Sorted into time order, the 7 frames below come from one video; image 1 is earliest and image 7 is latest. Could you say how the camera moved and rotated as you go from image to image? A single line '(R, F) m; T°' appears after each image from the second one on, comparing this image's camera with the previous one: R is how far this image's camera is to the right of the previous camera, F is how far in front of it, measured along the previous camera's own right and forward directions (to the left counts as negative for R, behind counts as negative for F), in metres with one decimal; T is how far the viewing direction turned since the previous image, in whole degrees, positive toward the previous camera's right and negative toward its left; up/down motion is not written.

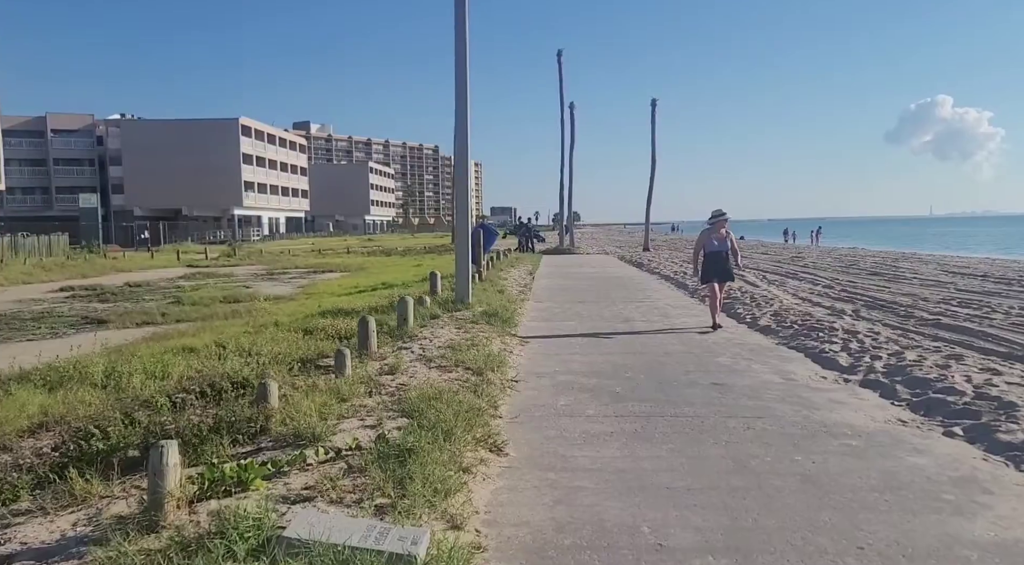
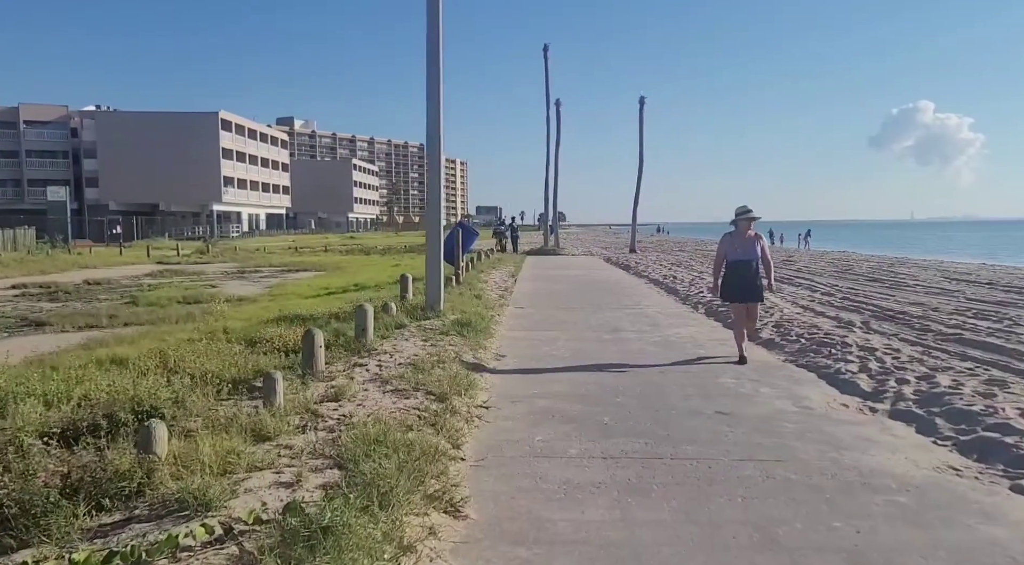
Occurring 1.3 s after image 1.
(+0.1, +1.2) m; +1°
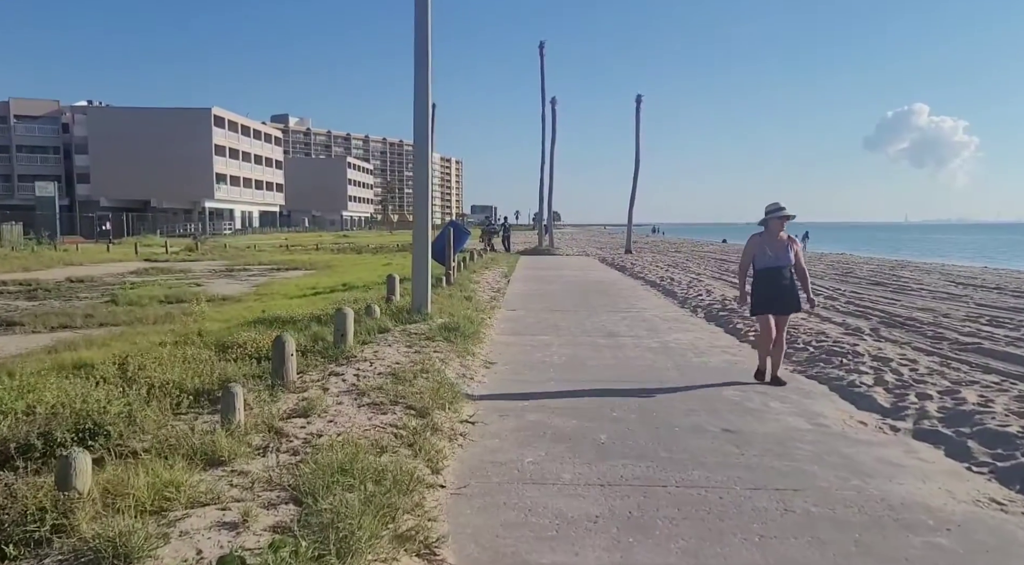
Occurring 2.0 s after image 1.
(0.0, +0.6) m; 0°
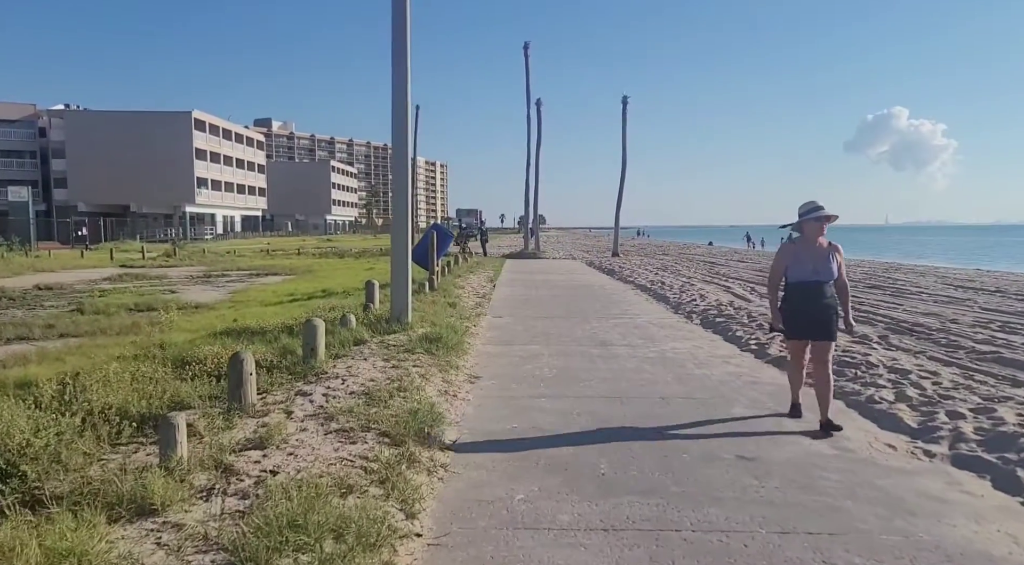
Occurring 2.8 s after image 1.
(0.0, +0.7) m; +1°
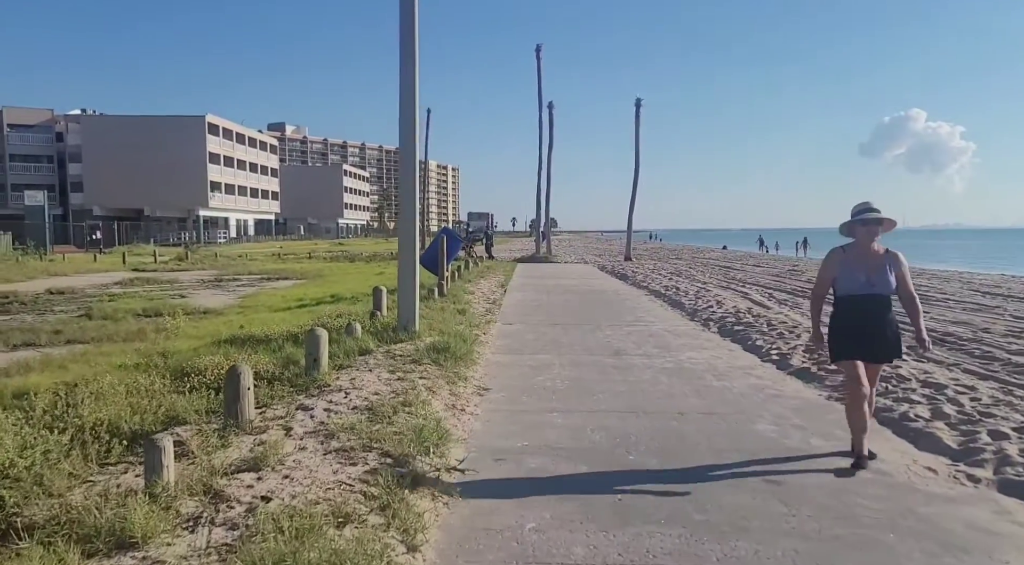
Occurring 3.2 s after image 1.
(0.0, +0.3) m; -1°
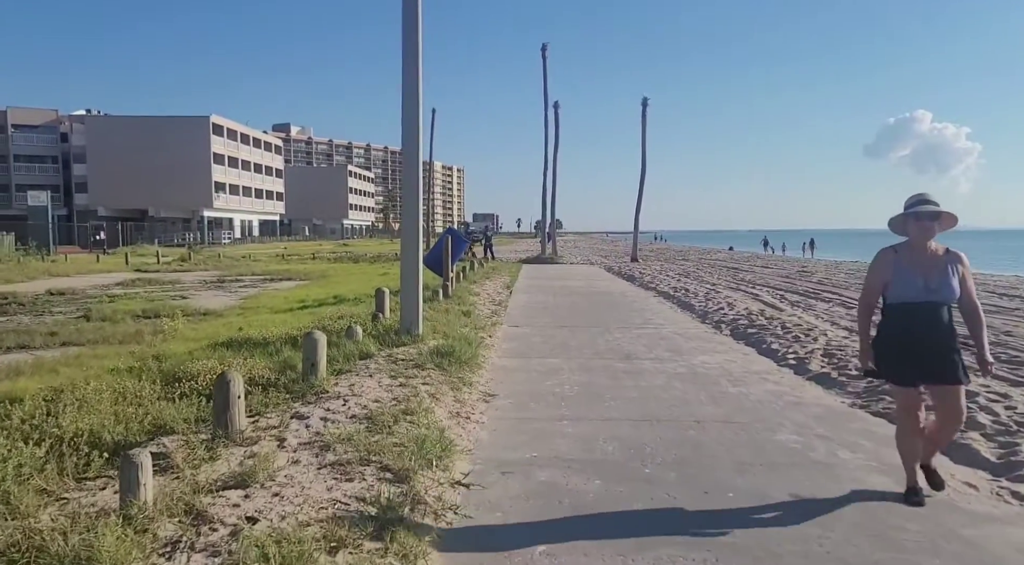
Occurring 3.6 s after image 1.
(0.0, +0.3) m; 0°
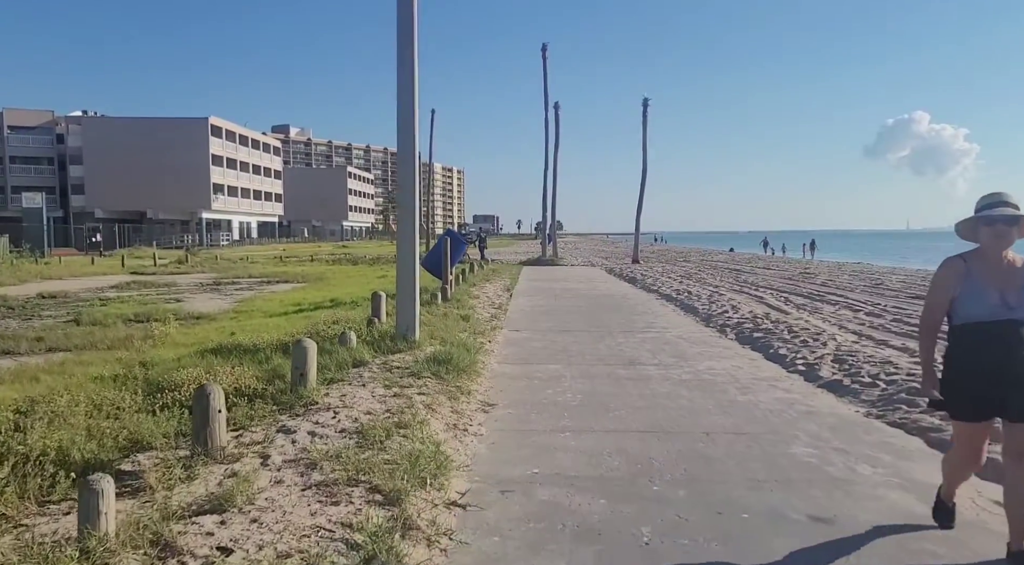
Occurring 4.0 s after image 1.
(0.0, +0.3) m; 0°
